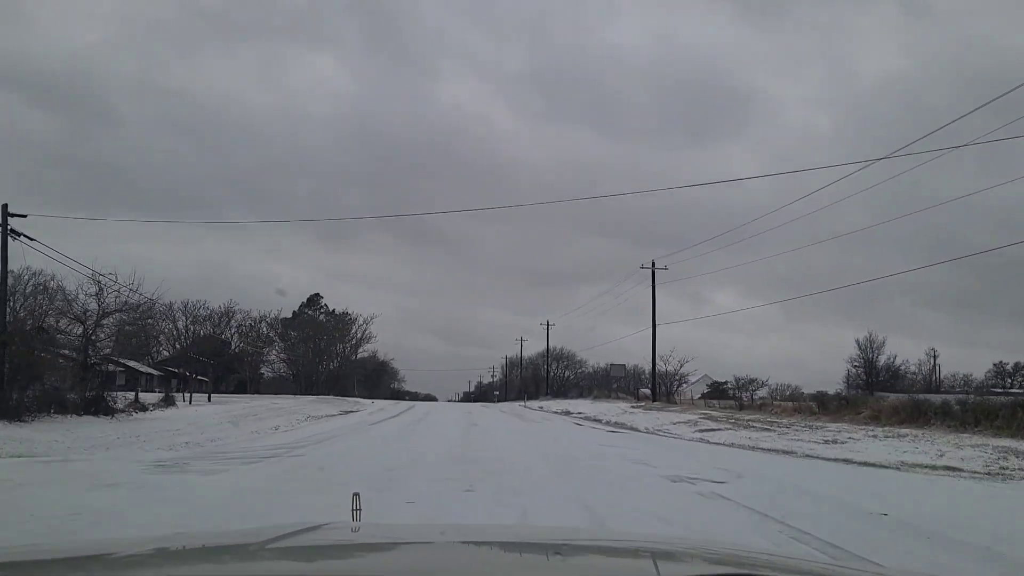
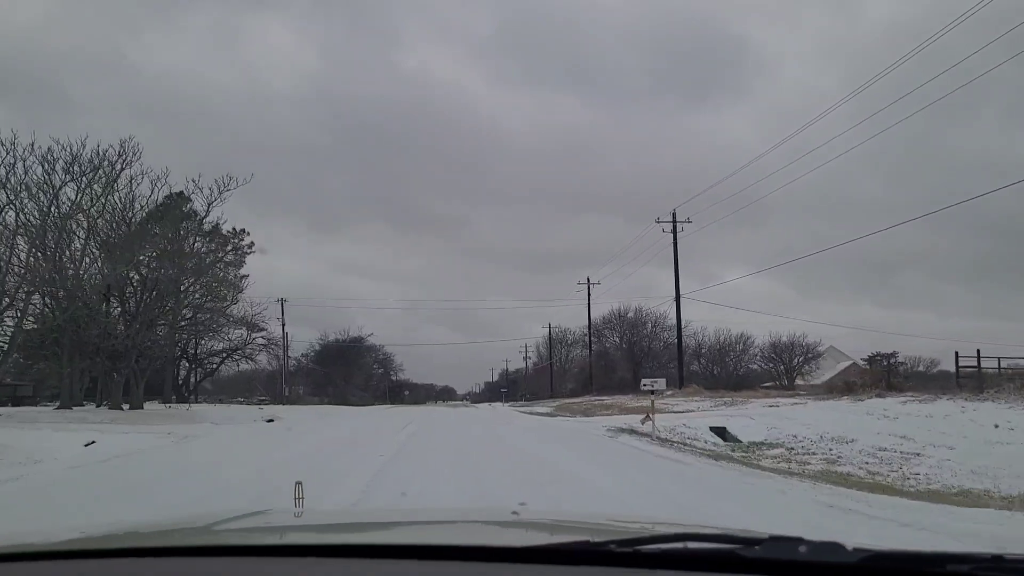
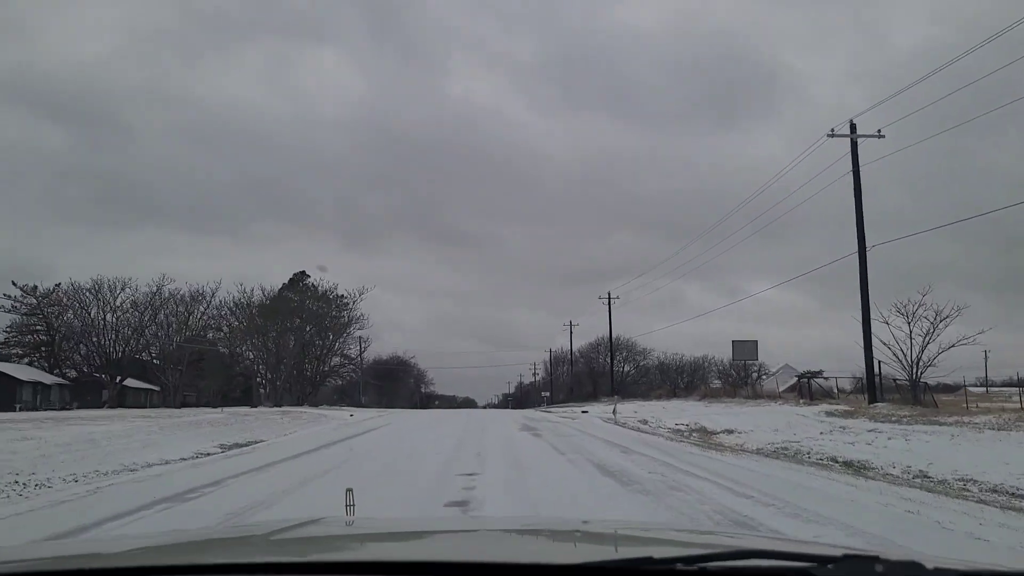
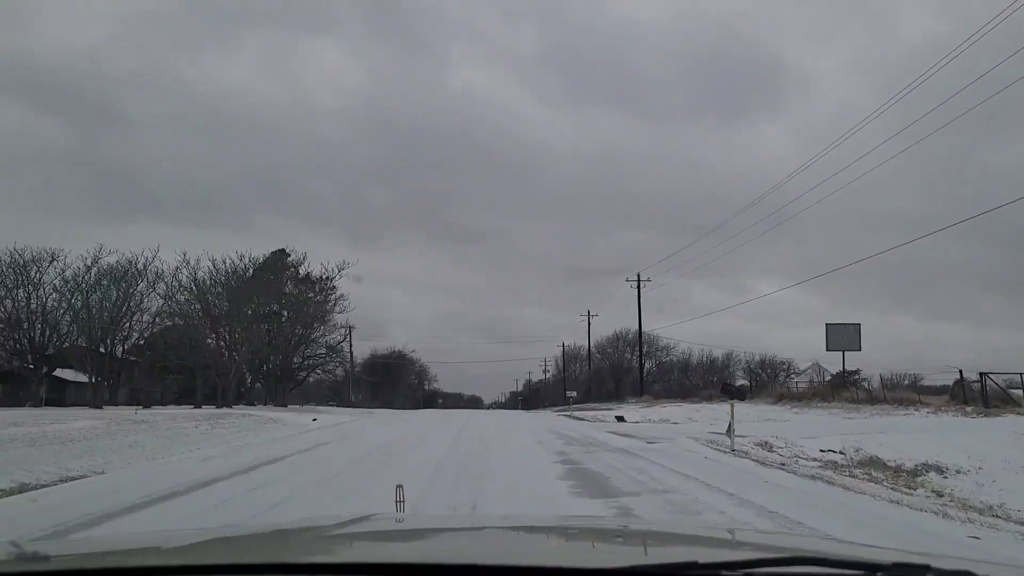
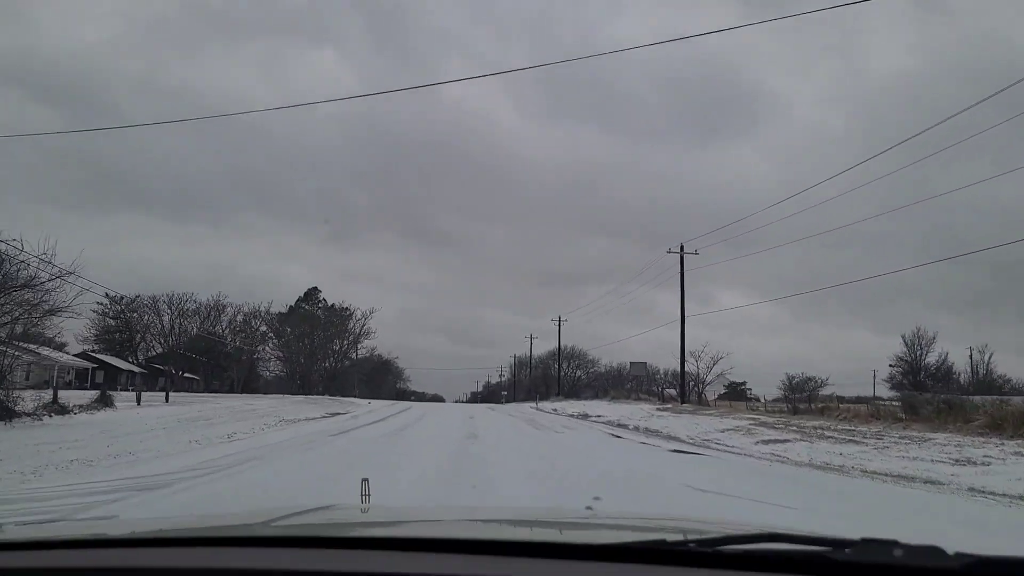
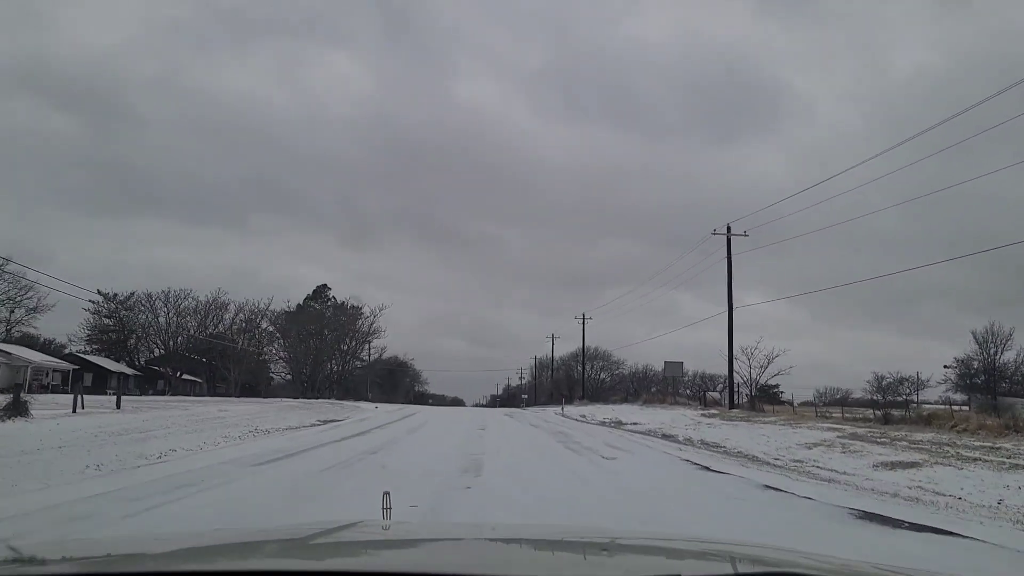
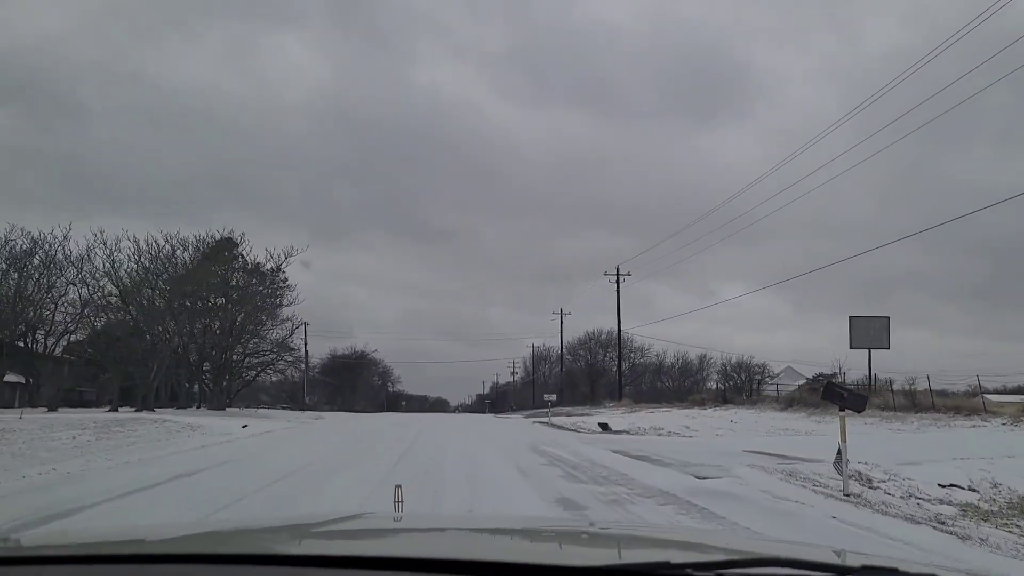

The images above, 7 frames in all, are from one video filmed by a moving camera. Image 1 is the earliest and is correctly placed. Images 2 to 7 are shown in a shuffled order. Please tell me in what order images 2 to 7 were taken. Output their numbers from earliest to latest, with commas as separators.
5, 6, 3, 4, 7, 2
